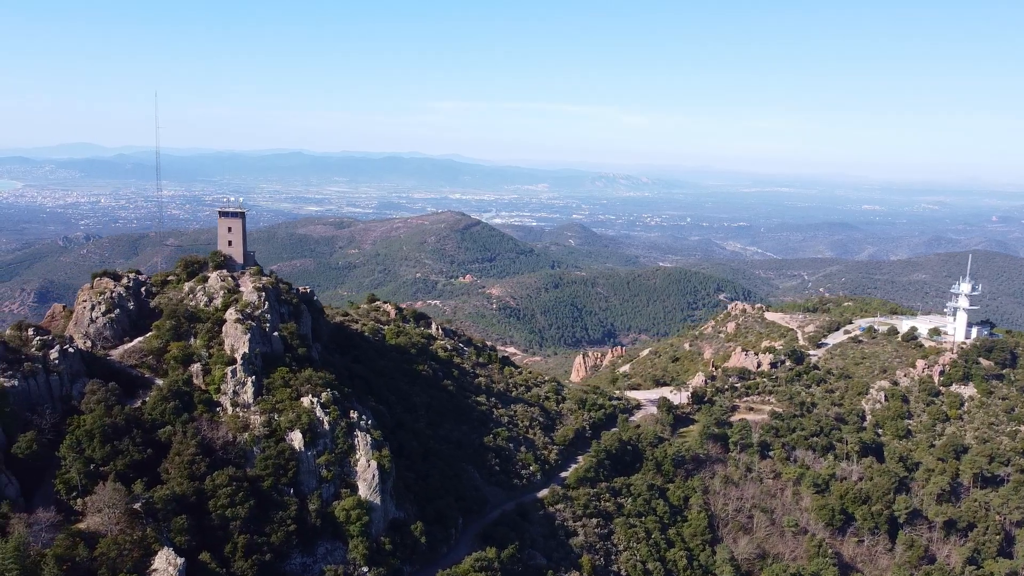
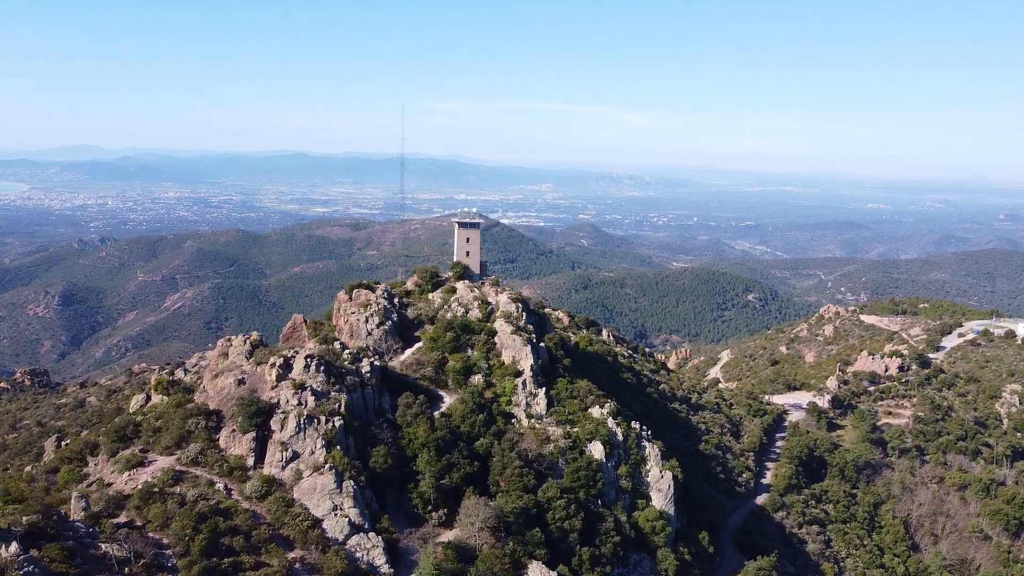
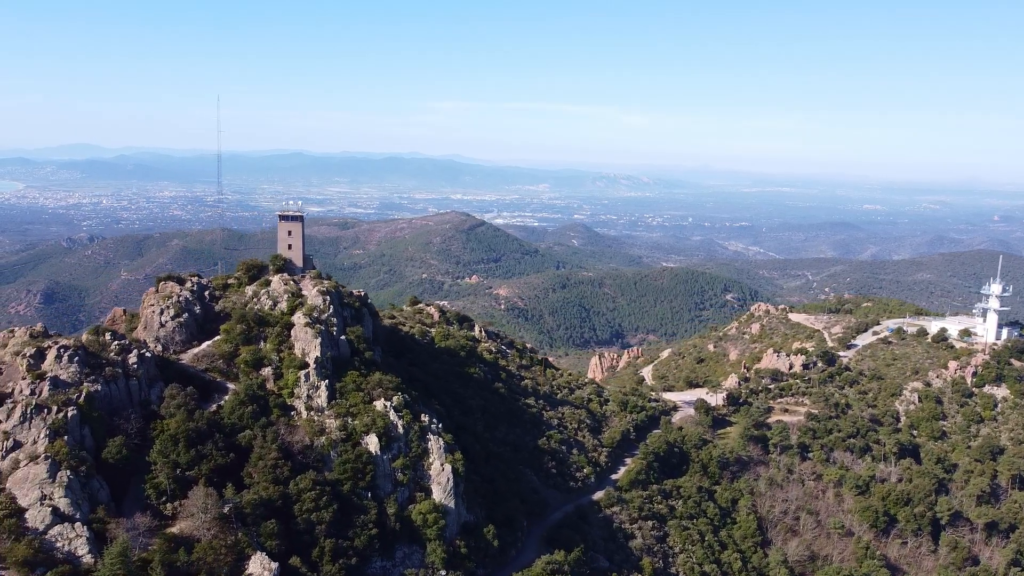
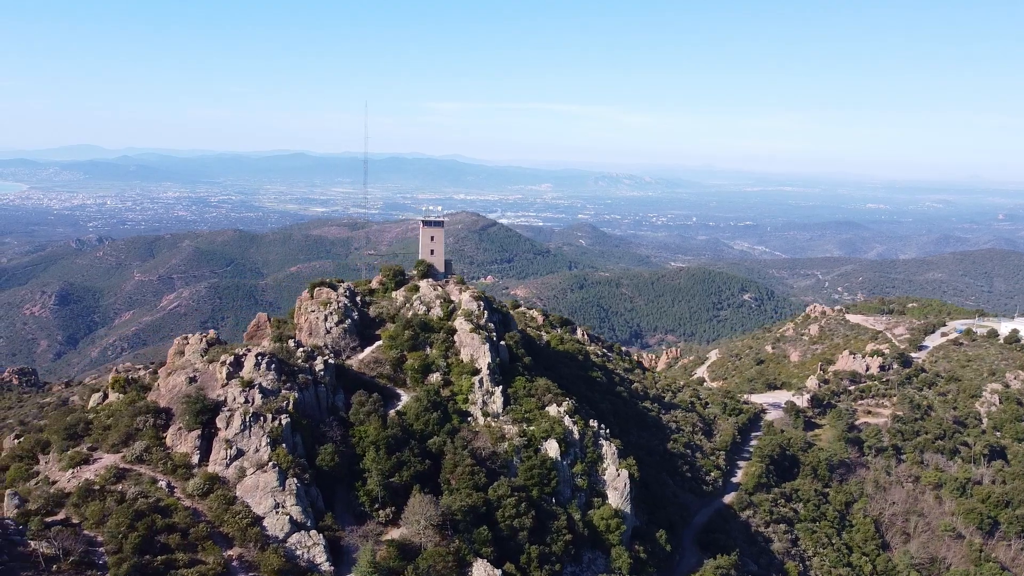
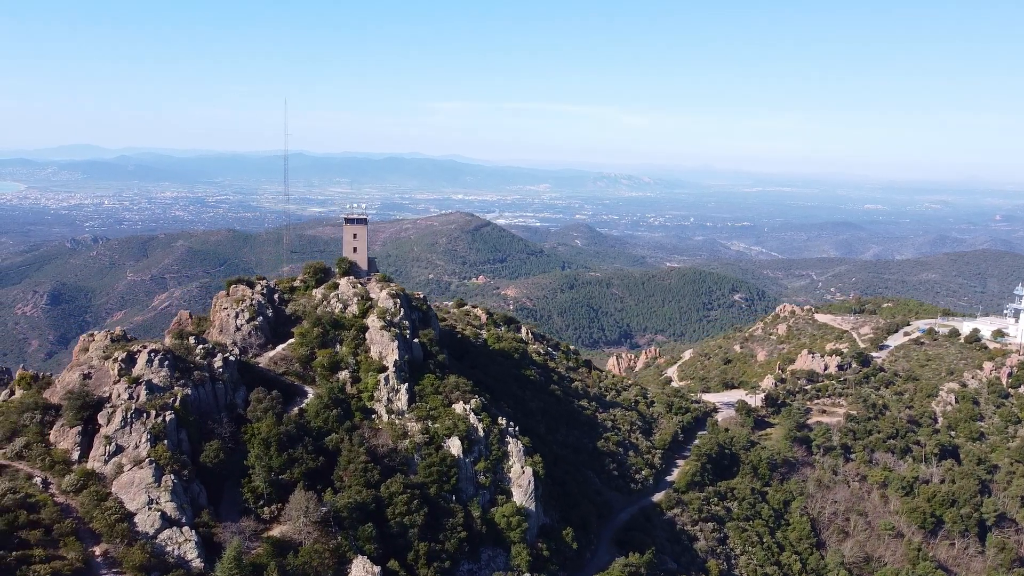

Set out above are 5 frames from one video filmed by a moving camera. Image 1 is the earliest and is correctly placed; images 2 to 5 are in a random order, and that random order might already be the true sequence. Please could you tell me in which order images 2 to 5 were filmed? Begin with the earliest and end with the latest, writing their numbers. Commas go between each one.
3, 5, 4, 2
